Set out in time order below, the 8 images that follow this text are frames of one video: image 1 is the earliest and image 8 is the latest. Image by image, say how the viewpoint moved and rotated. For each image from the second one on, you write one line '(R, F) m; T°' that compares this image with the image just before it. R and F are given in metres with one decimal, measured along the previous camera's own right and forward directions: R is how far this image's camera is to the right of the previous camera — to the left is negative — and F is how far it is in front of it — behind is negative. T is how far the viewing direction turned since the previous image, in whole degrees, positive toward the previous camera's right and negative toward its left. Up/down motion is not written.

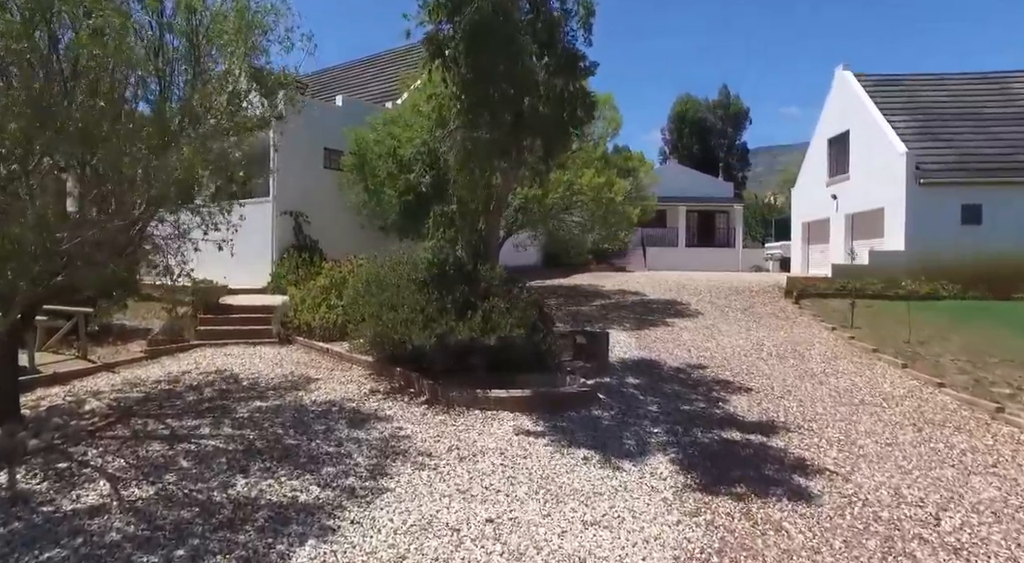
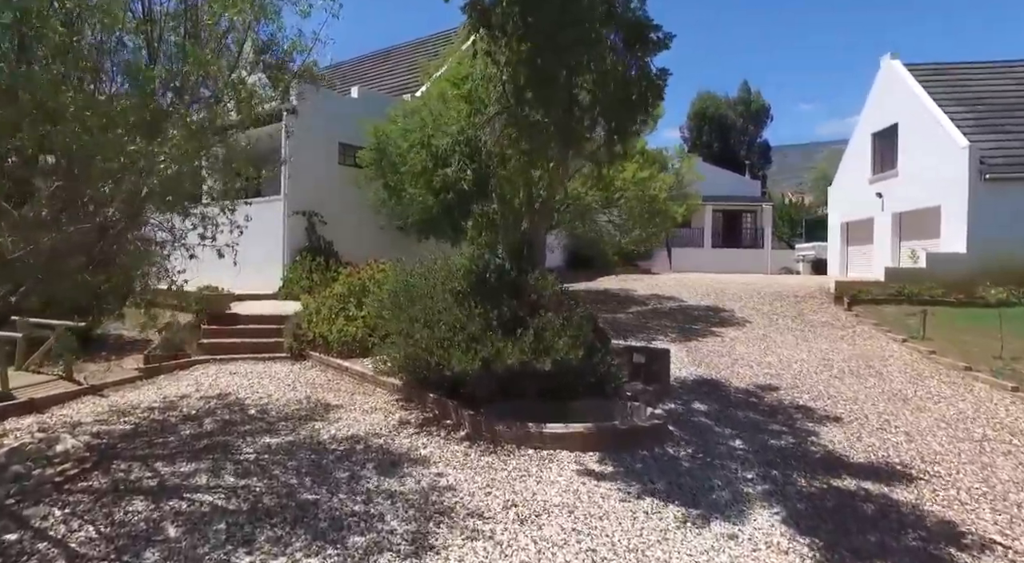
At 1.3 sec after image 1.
(-0.5, +1.3) m; -1°
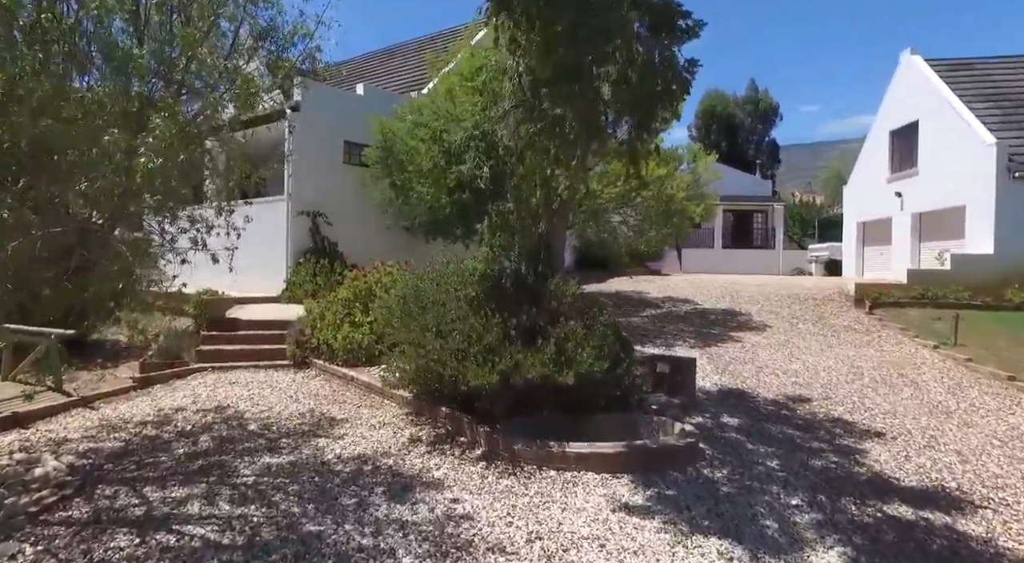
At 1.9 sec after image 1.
(-0.2, +0.5) m; 0°
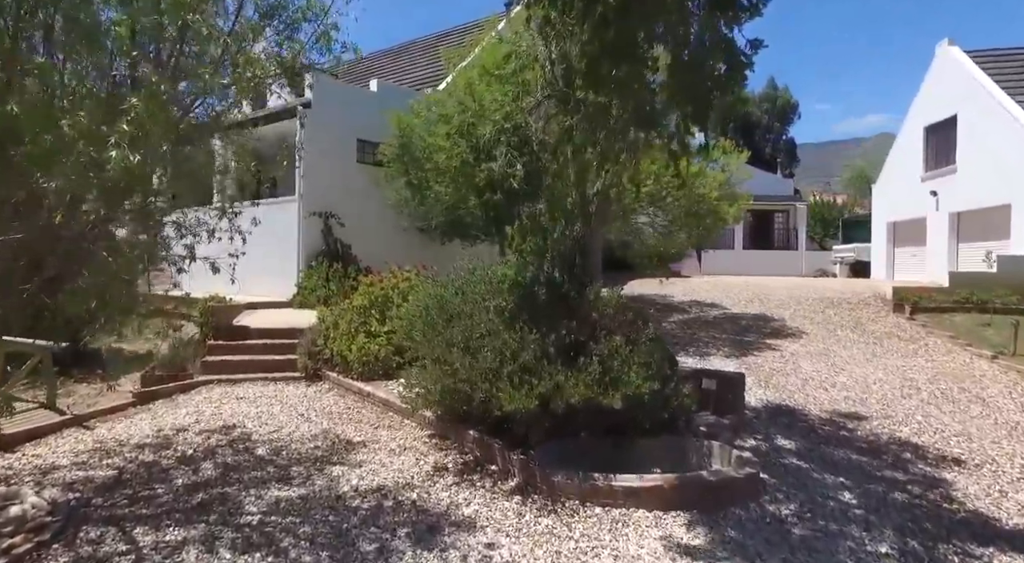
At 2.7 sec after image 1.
(-0.2, +0.7) m; -1°
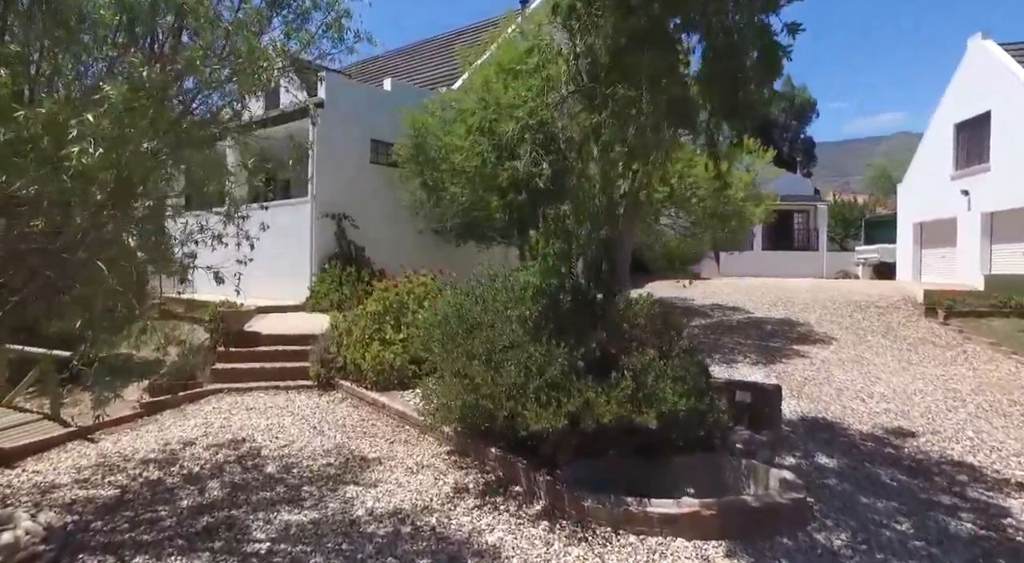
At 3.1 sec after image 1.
(-0.1, +0.4) m; -1°
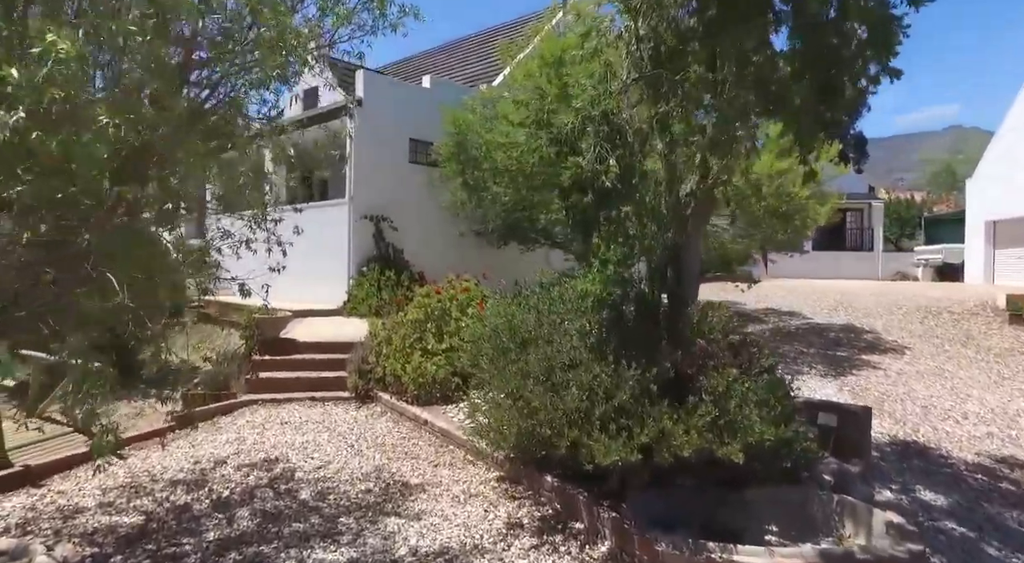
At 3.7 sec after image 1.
(-0.2, +0.6) m; -3°
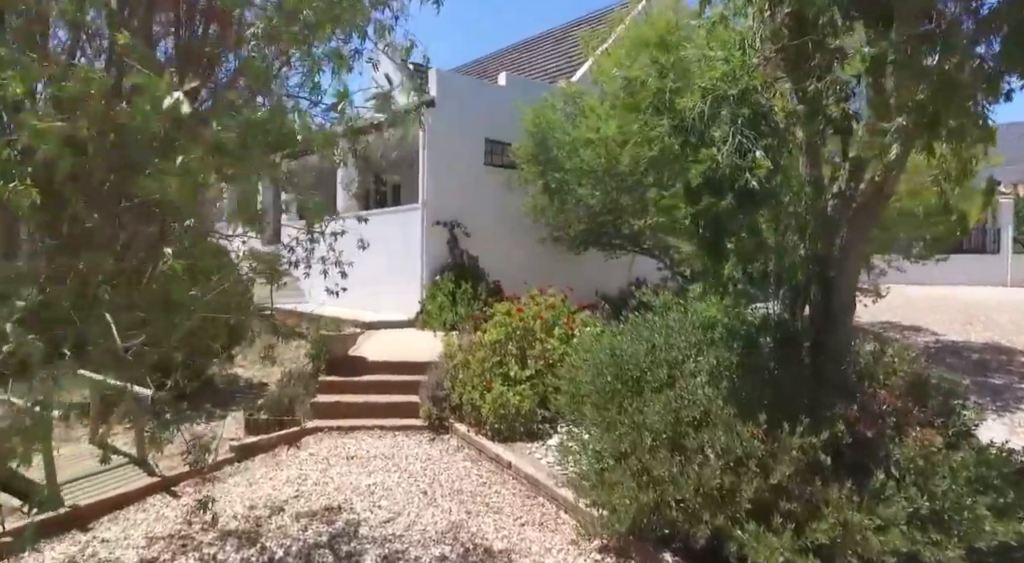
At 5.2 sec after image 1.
(-0.2, +1.0) m; -7°
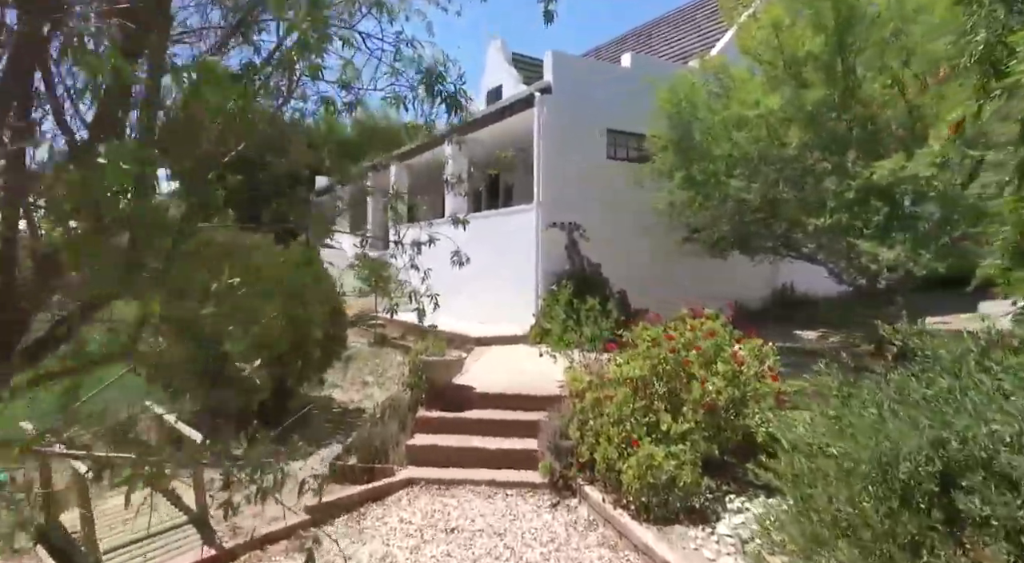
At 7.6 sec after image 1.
(-0.3, +1.6) m; -10°
